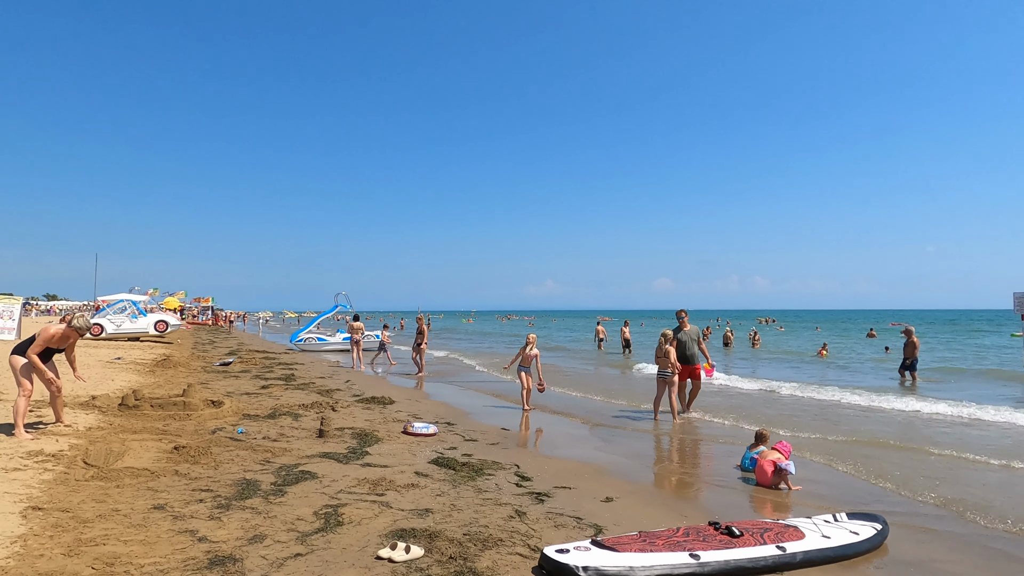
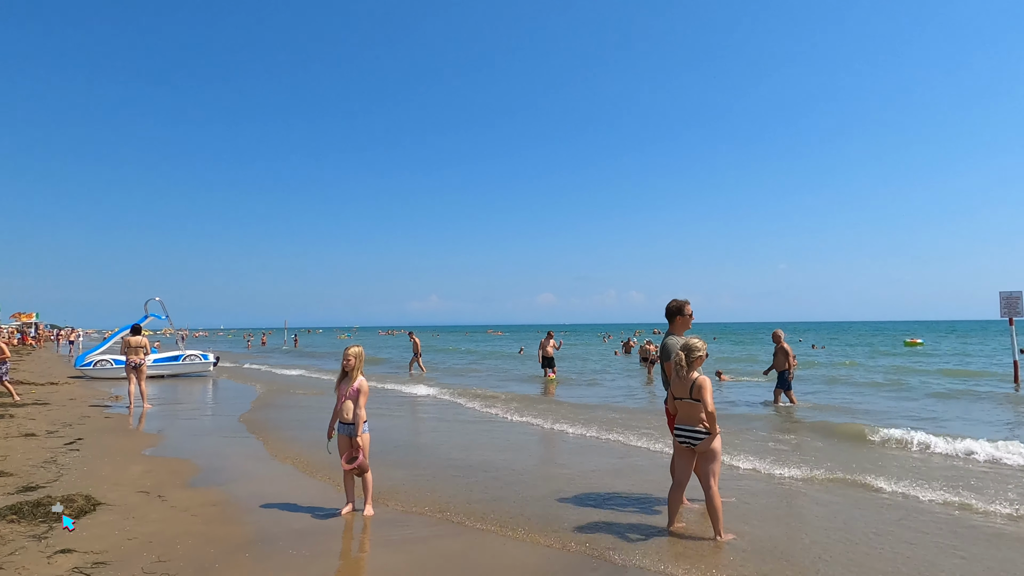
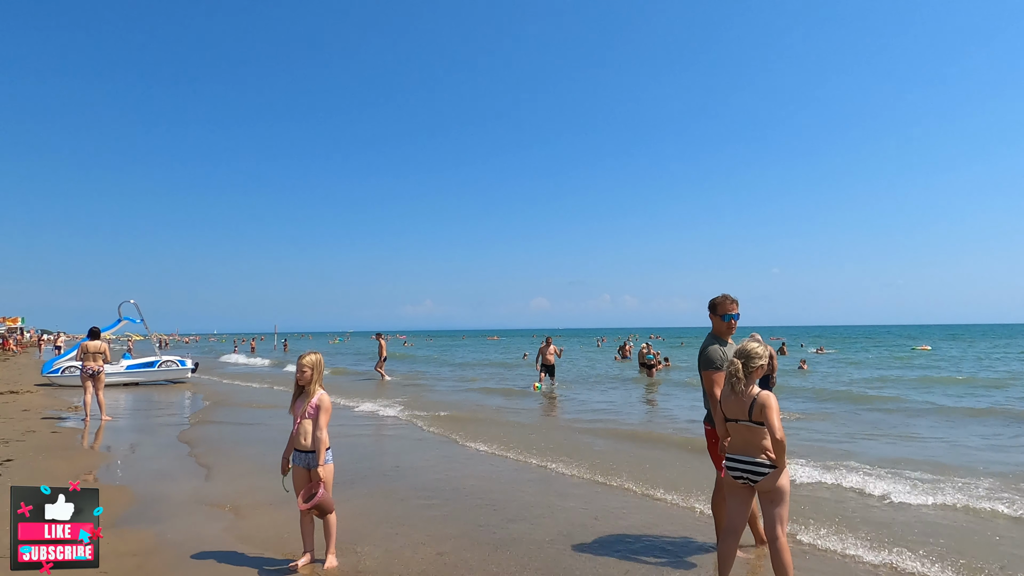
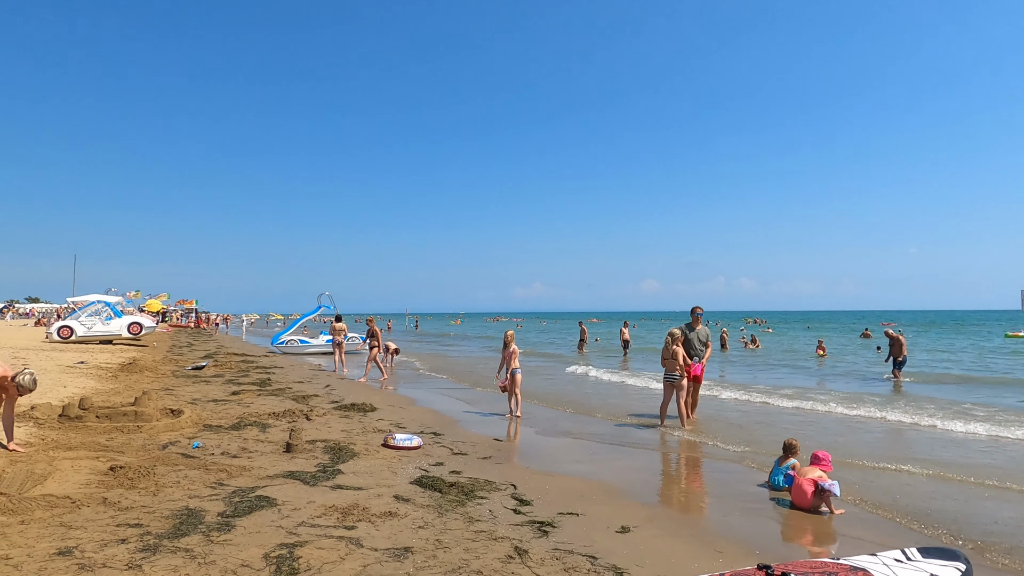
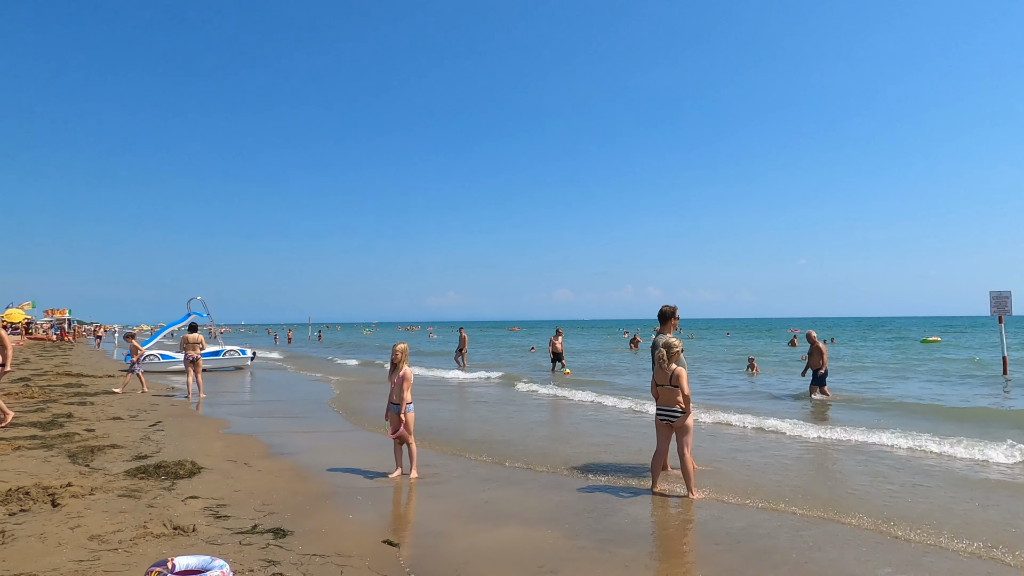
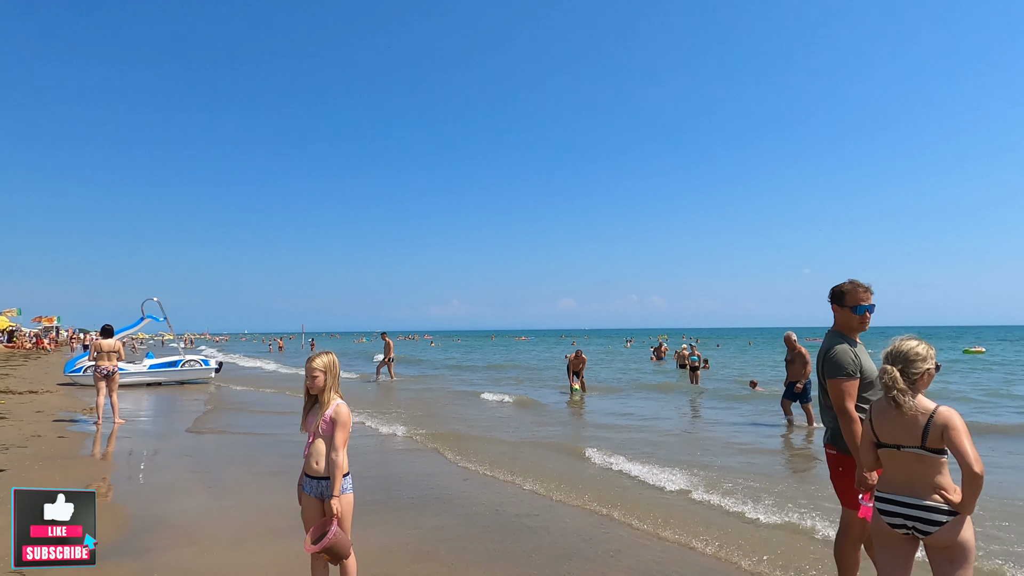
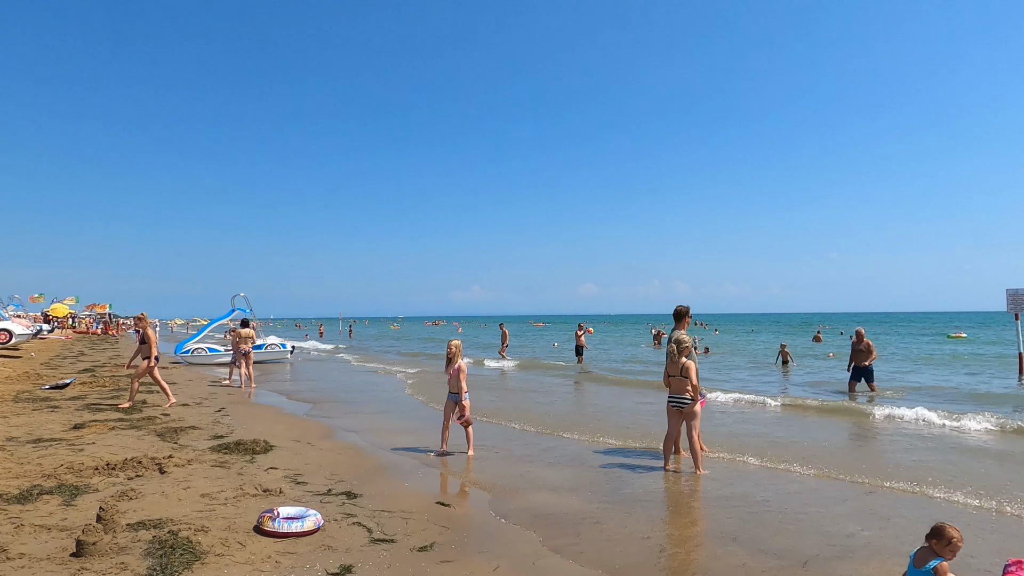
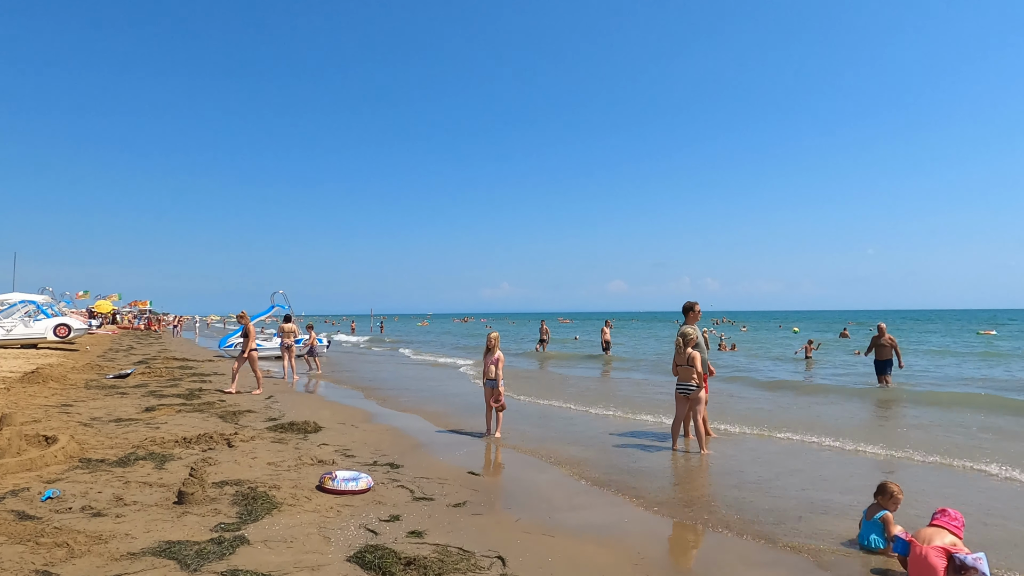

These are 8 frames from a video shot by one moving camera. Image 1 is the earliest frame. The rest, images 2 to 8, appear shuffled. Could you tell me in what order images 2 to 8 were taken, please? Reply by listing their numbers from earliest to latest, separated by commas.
4, 8, 7, 5, 2, 3, 6
